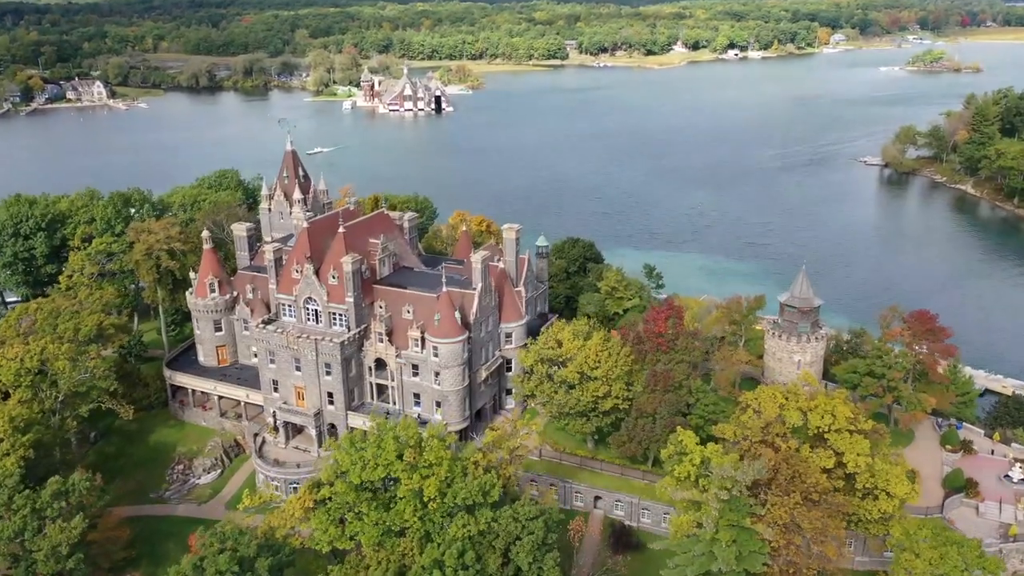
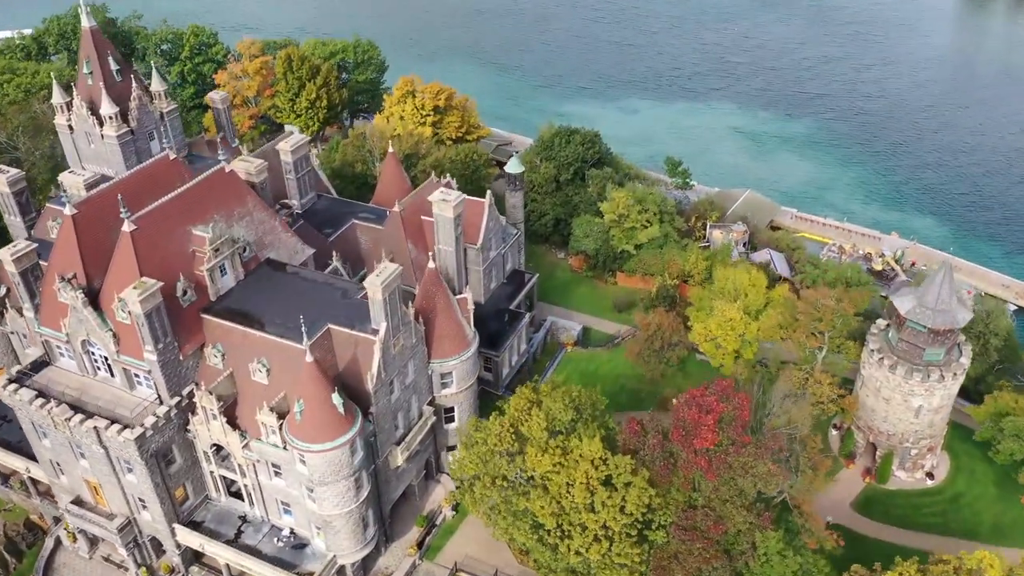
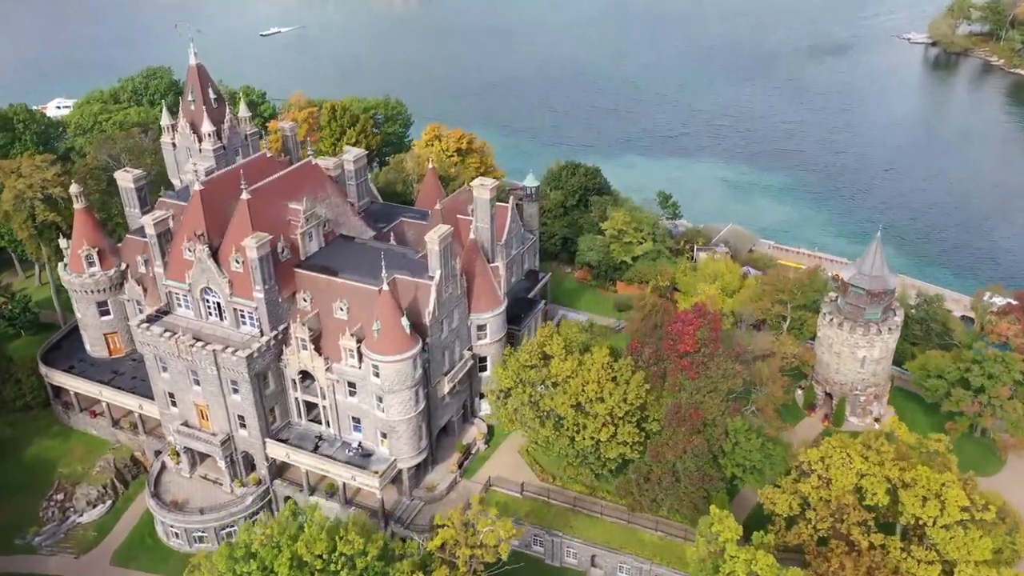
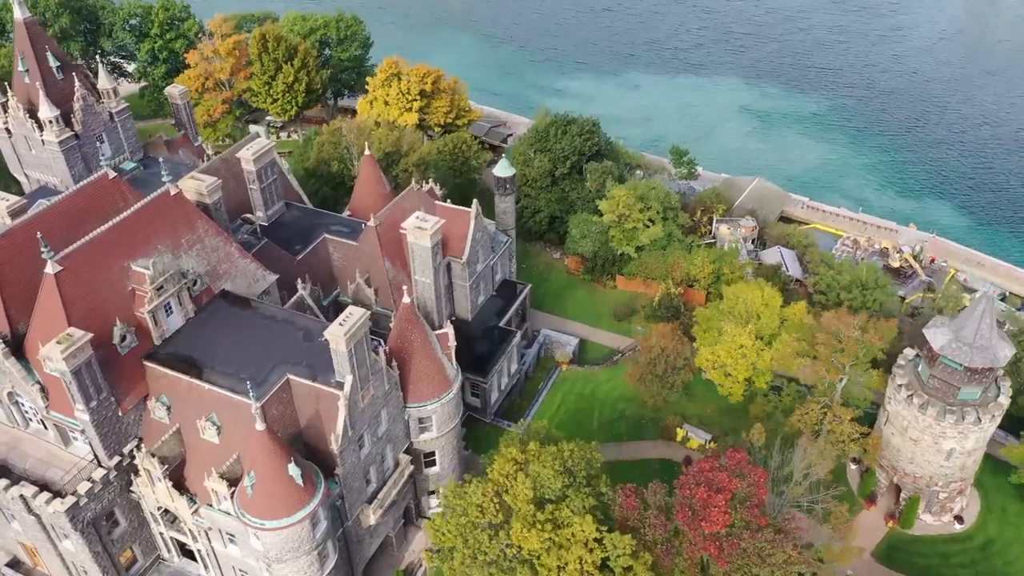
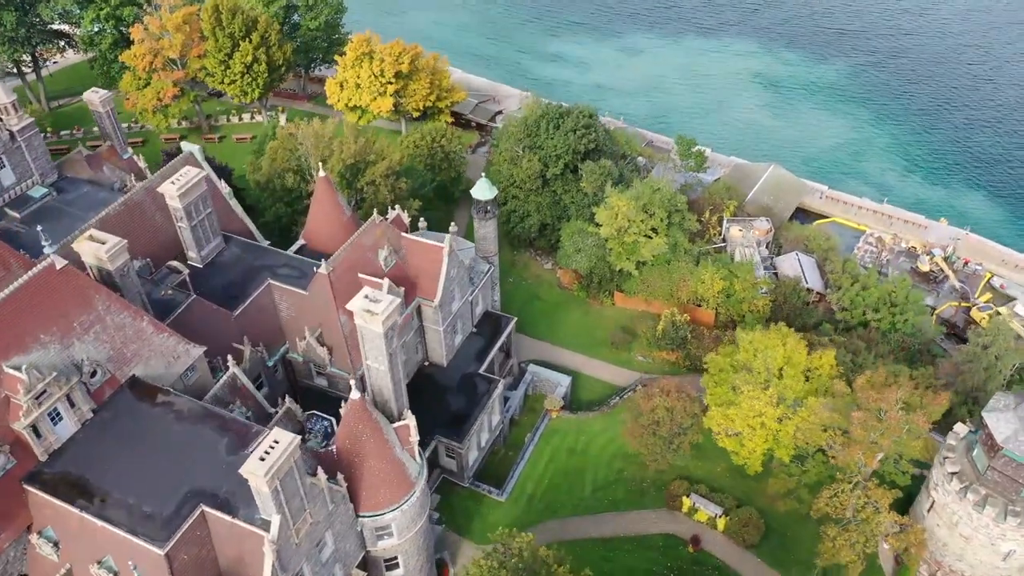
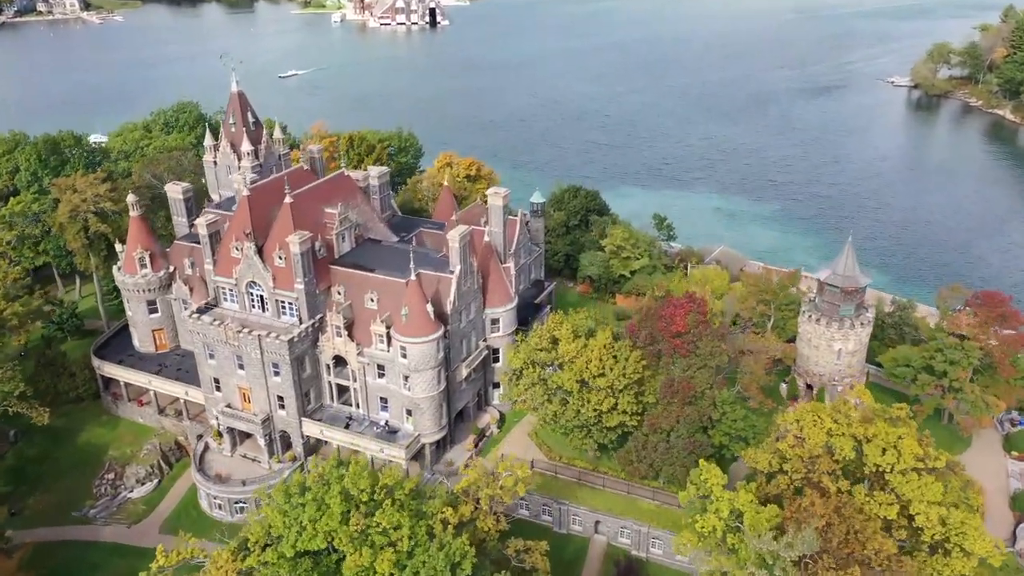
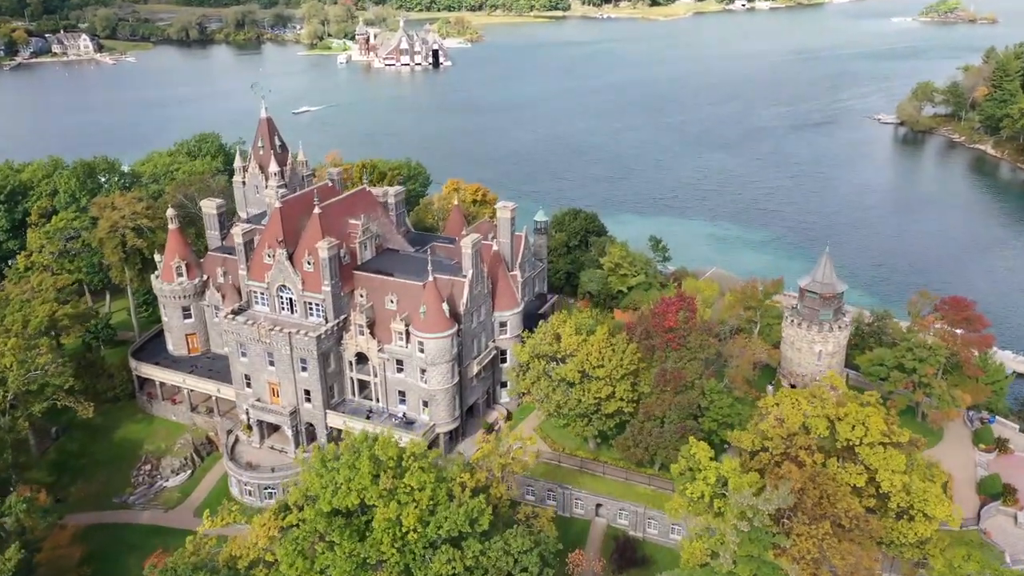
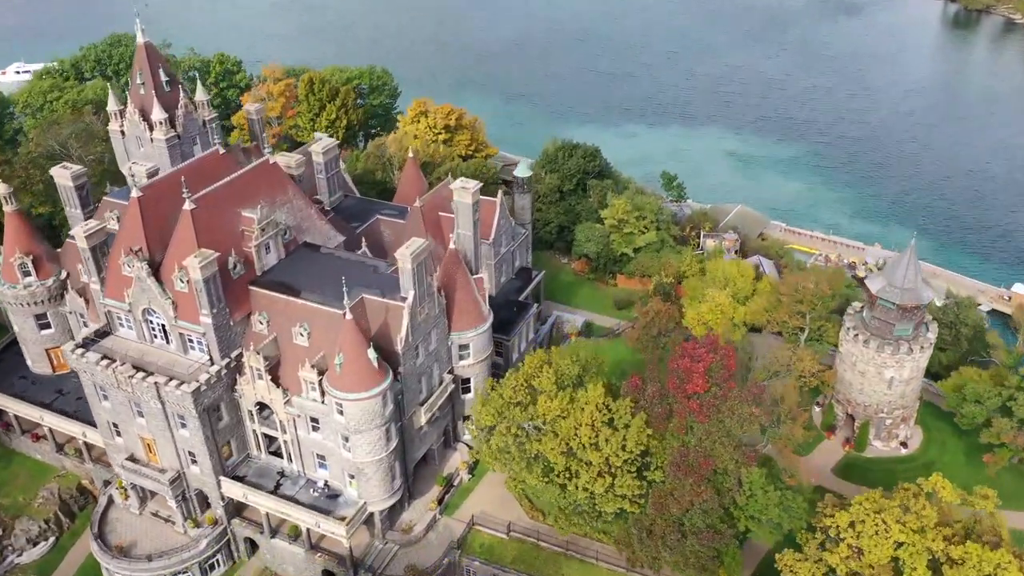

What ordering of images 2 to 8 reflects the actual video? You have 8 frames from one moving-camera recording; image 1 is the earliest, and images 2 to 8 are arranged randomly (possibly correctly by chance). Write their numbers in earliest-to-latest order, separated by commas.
7, 6, 3, 8, 2, 4, 5
